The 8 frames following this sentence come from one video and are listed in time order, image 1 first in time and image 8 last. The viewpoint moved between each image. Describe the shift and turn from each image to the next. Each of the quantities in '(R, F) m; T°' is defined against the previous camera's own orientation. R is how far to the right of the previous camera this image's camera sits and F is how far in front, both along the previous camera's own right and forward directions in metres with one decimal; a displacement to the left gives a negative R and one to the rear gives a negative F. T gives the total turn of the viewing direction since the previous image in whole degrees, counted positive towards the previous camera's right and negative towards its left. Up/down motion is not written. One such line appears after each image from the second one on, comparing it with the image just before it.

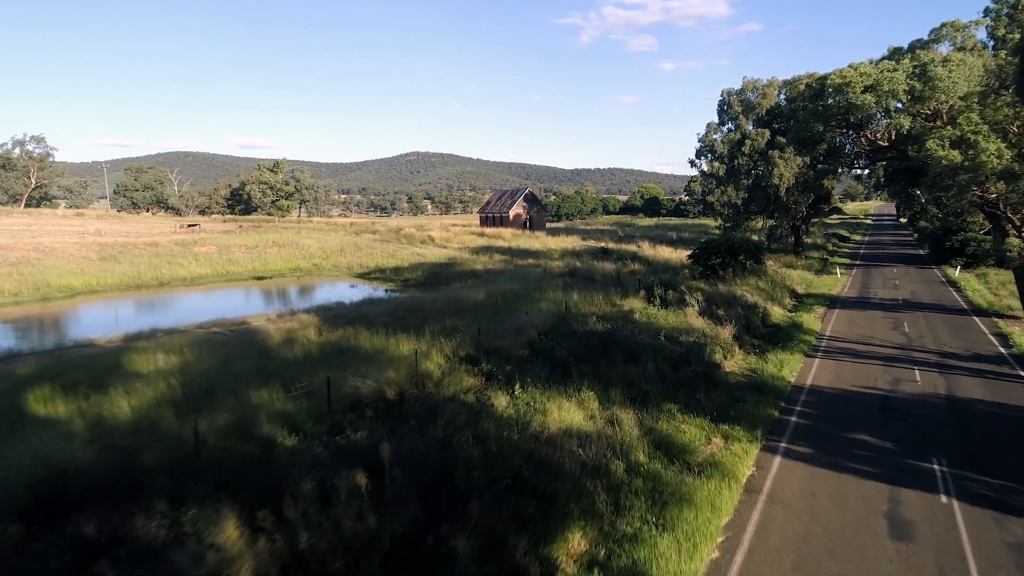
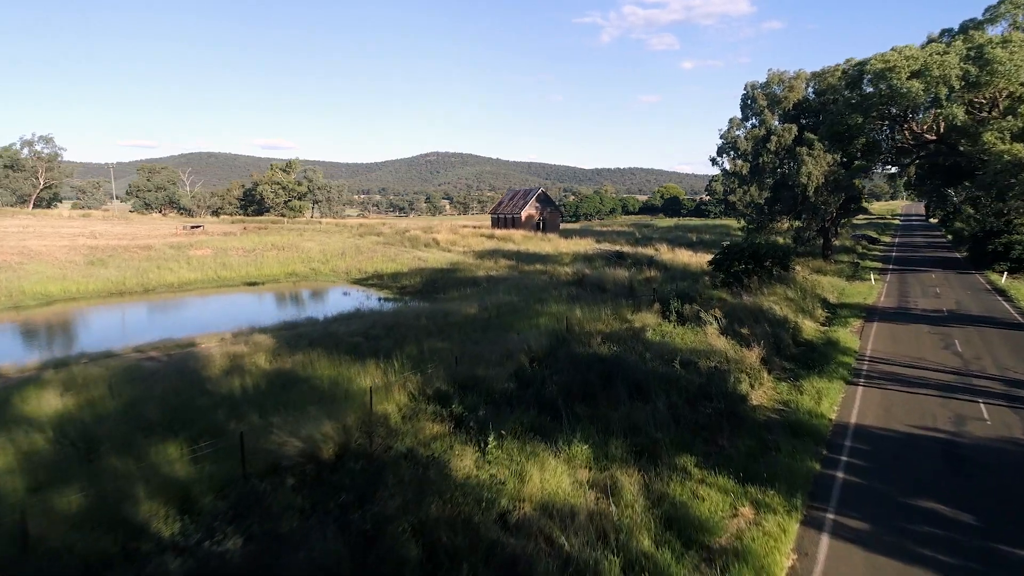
(+0.4, +1.9) m; -1°
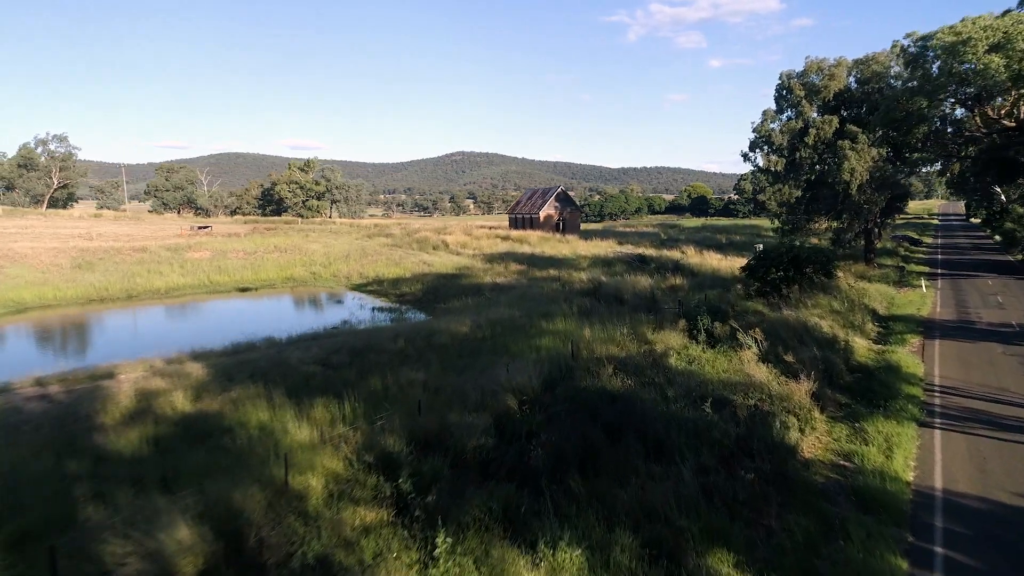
(+0.4, +2.2) m; -2°
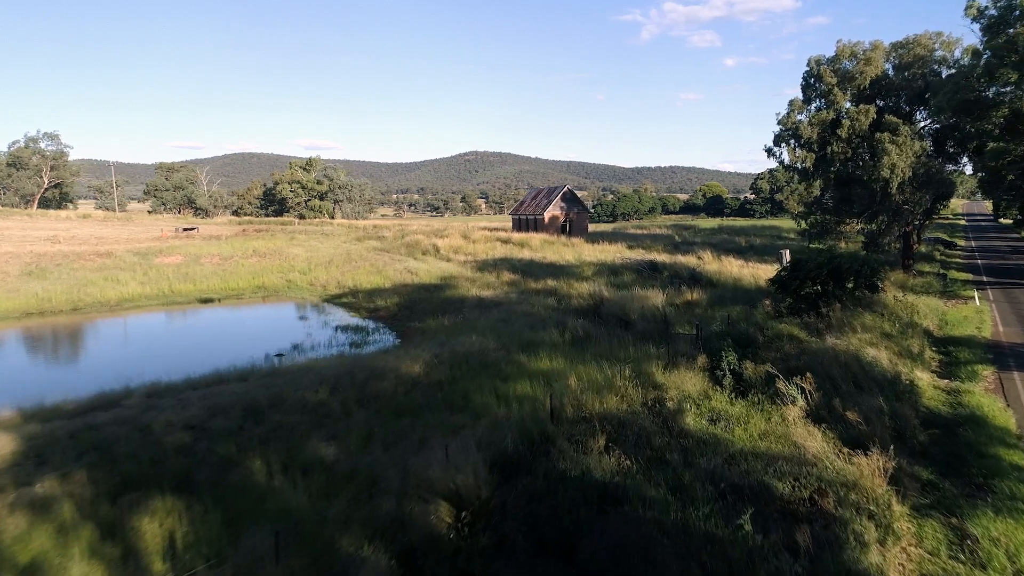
(+0.6, +2.8) m; -1°
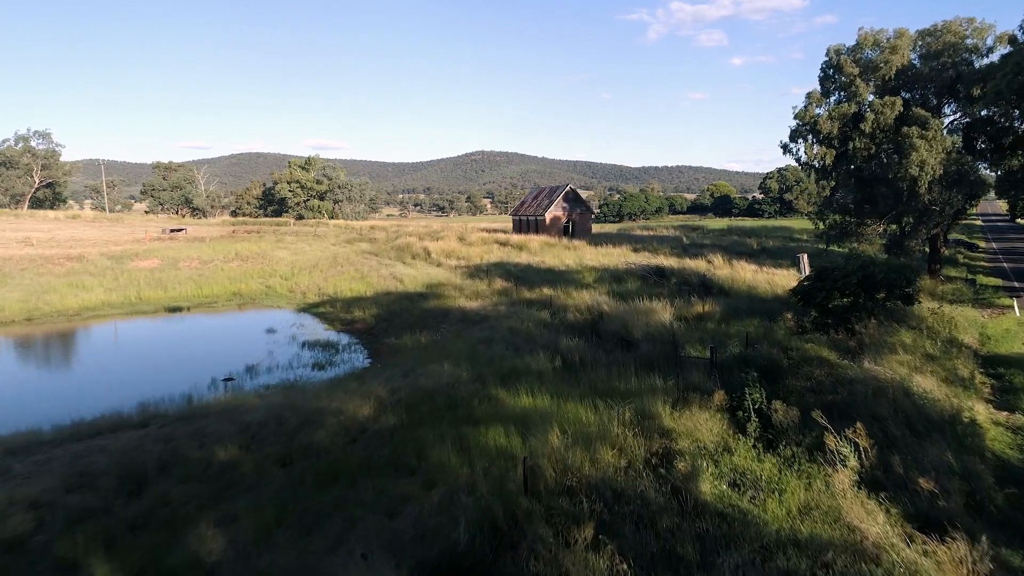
(+0.3, +1.8) m; 0°
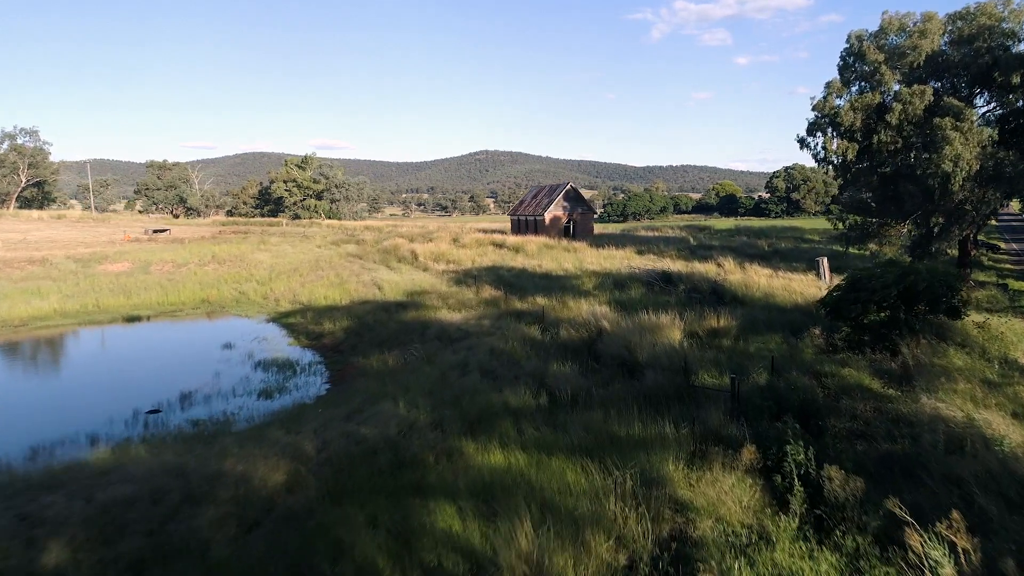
(+0.3, +1.9) m; 0°
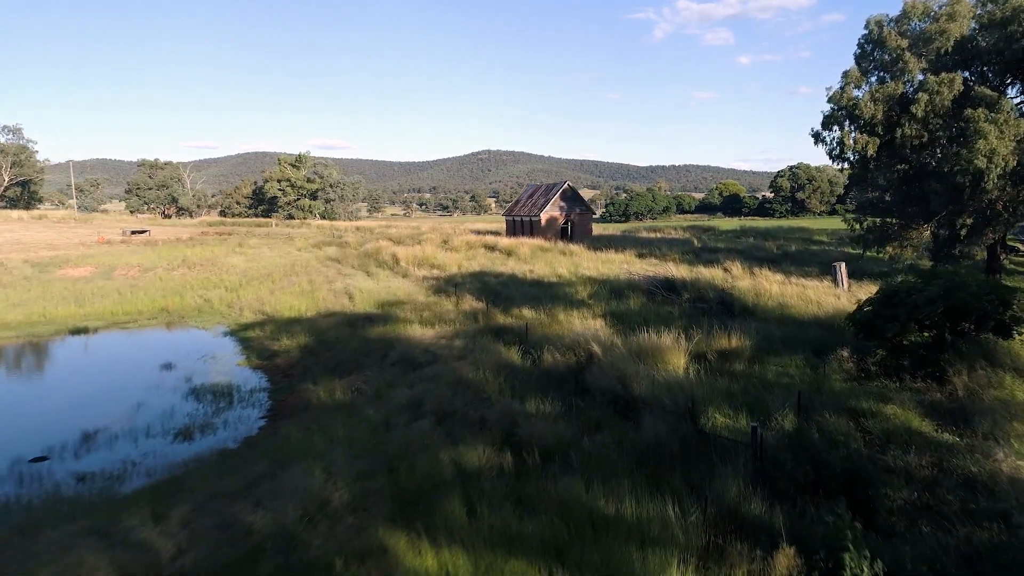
(+0.4, +1.8) m; 0°
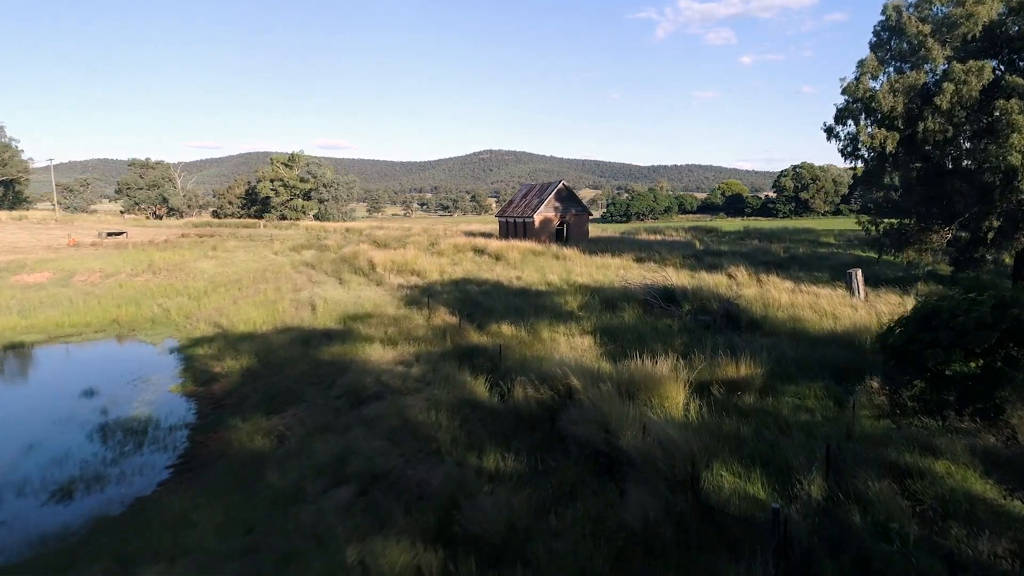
(+0.4, +1.7) m; 0°
